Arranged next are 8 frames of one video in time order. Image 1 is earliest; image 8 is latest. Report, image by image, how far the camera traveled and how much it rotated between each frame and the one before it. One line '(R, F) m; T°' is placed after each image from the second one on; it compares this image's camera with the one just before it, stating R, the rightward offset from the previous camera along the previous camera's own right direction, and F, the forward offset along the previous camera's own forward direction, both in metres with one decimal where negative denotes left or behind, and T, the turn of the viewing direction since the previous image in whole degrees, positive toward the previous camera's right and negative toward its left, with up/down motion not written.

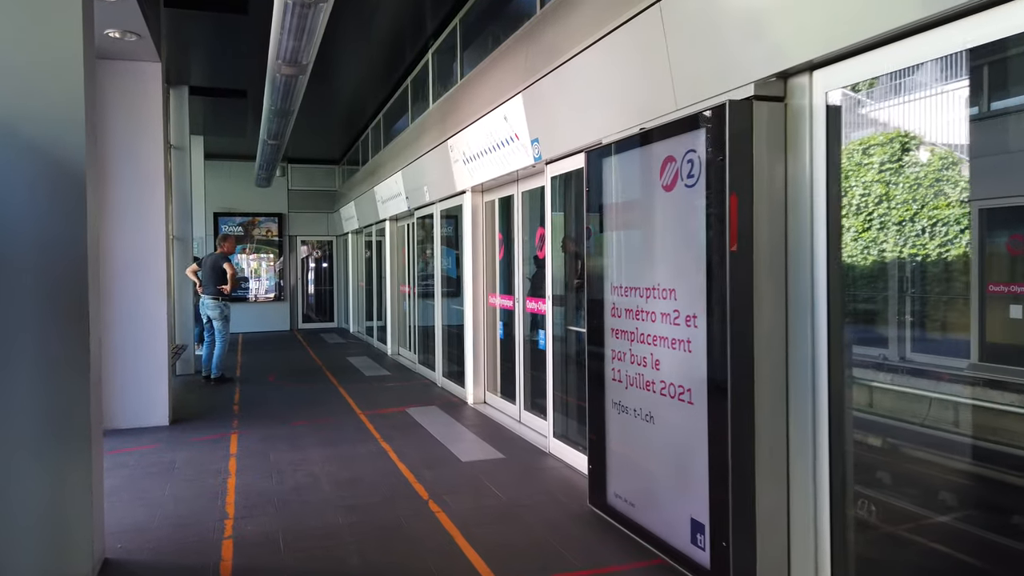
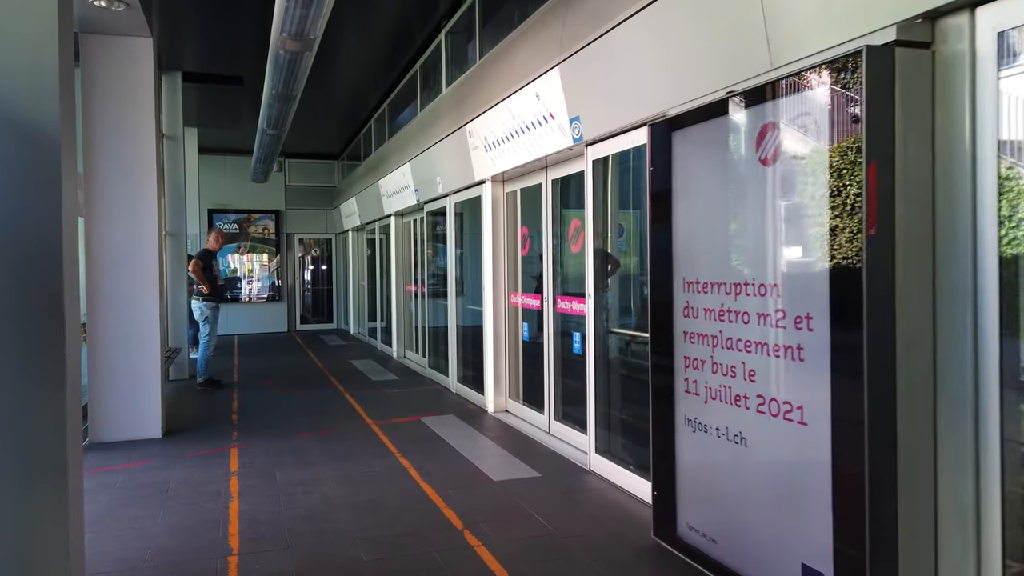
(-0.3, +0.6) m; 0°
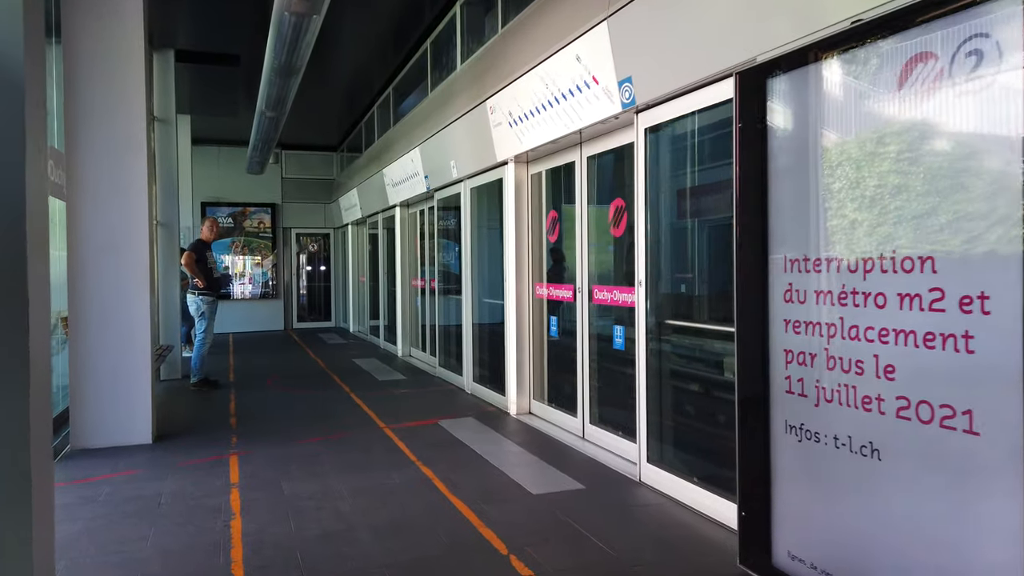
(-0.3, +0.6) m; +1°
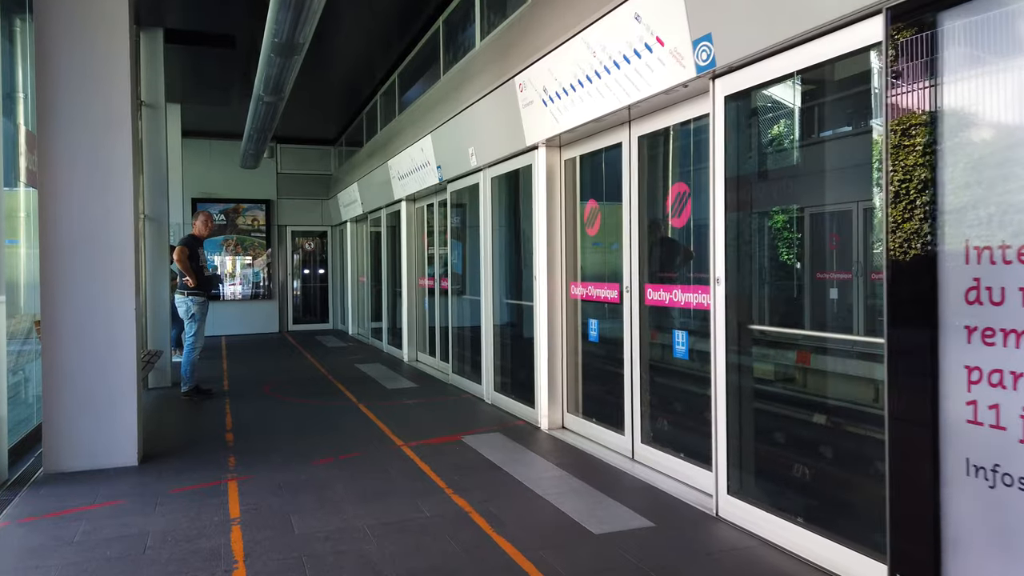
(-0.3, +0.7) m; +1°
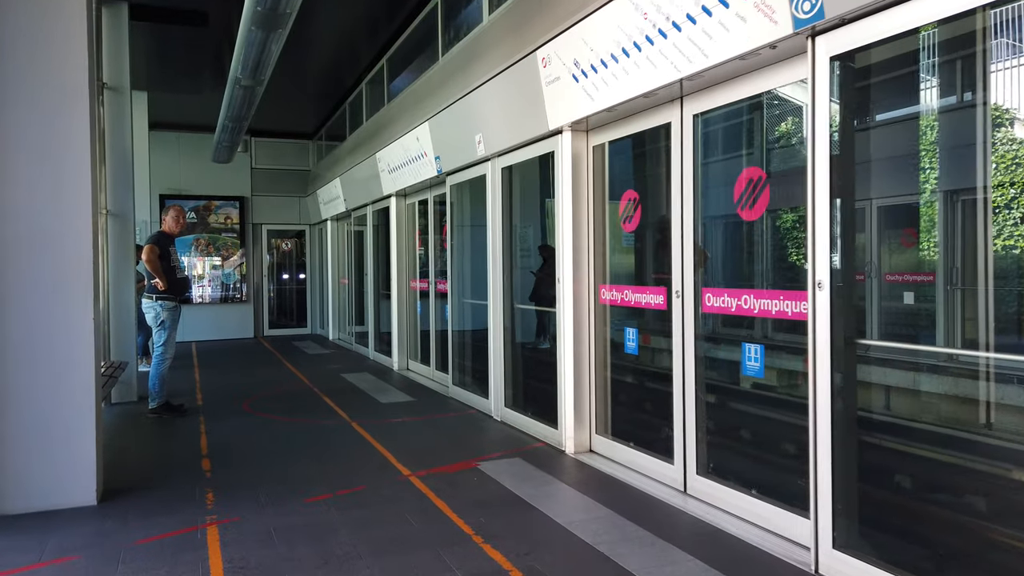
(-0.3, +0.7) m; +2°
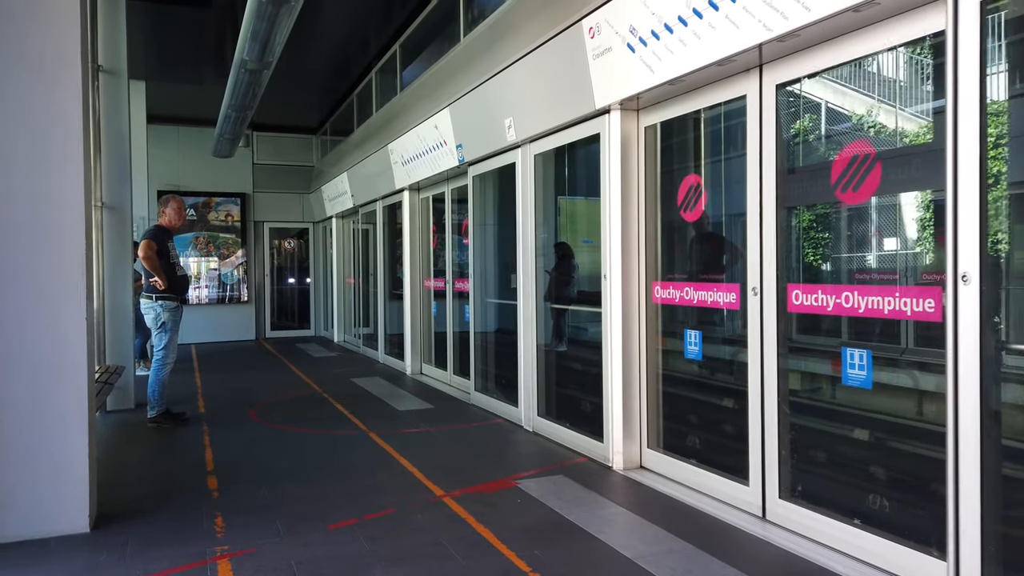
(-0.3, +0.5) m; 0°
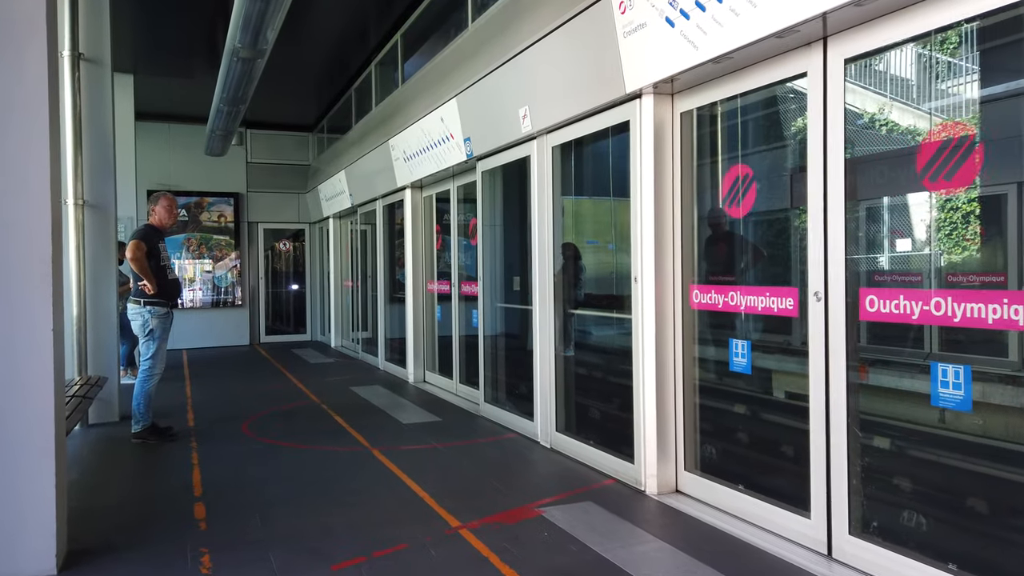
(-0.1, +0.5) m; 0°
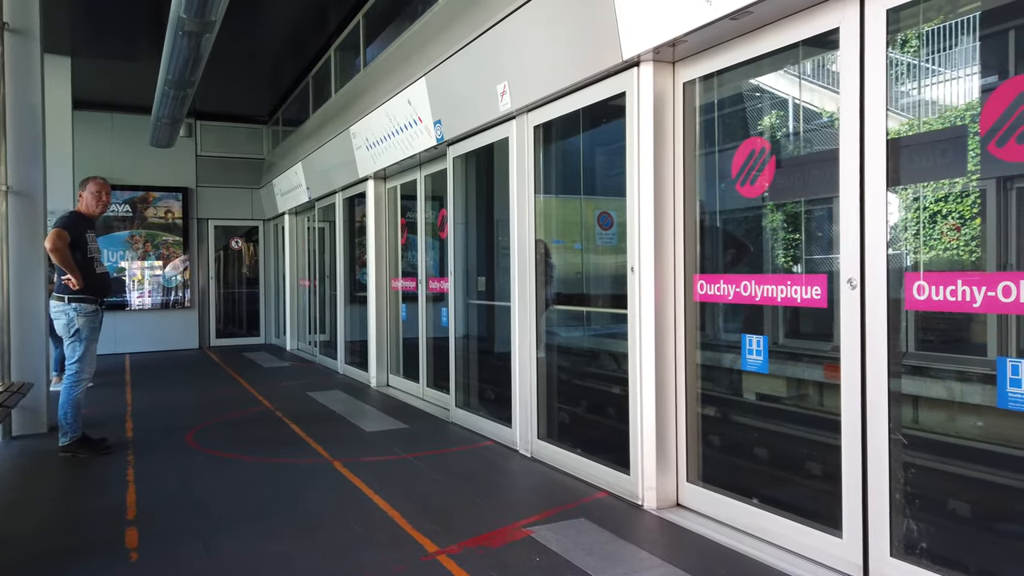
(-0.1, +0.5) m; +3°
